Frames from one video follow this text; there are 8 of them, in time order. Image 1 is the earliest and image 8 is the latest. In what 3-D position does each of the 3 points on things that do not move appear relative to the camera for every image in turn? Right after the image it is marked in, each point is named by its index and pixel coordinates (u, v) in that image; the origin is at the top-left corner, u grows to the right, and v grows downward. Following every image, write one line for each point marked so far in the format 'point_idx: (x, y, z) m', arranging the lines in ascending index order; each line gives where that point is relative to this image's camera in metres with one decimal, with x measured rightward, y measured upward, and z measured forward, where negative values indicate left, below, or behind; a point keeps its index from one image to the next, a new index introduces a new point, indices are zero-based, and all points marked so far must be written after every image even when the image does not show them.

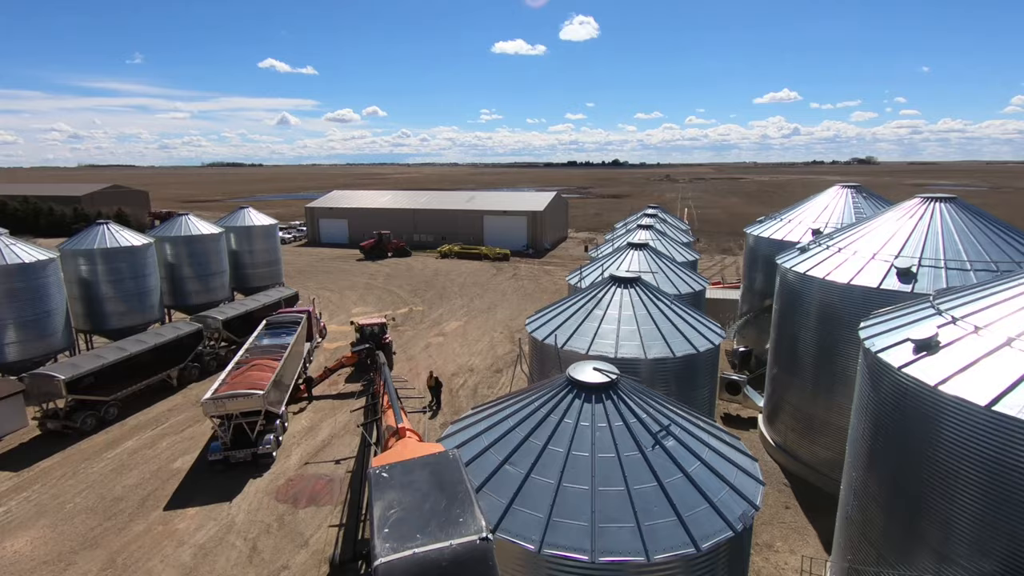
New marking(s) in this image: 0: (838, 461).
0: (+9.3, -4.9, +15.4) m
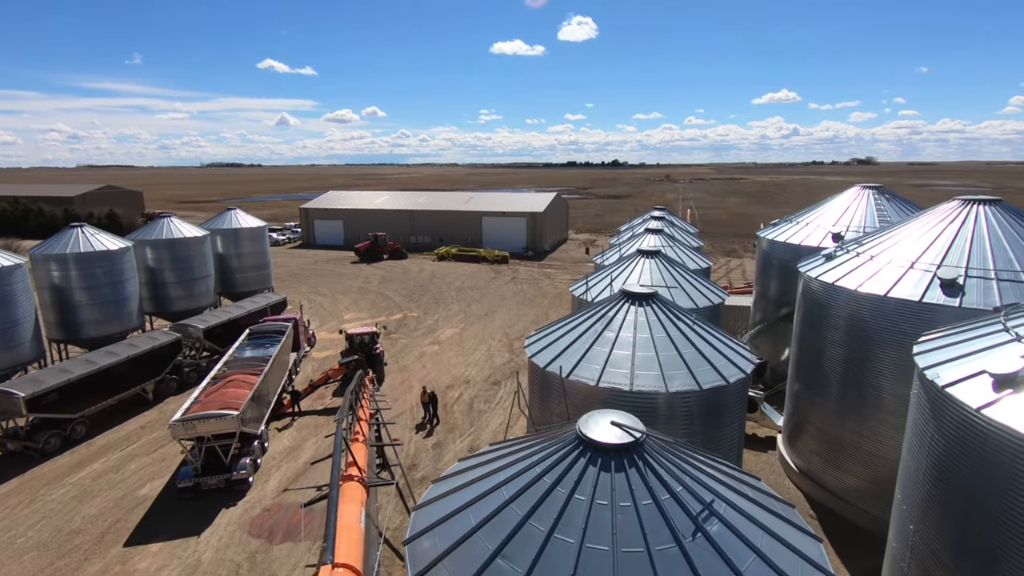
0: (+9.2, -5.2, +14.0) m
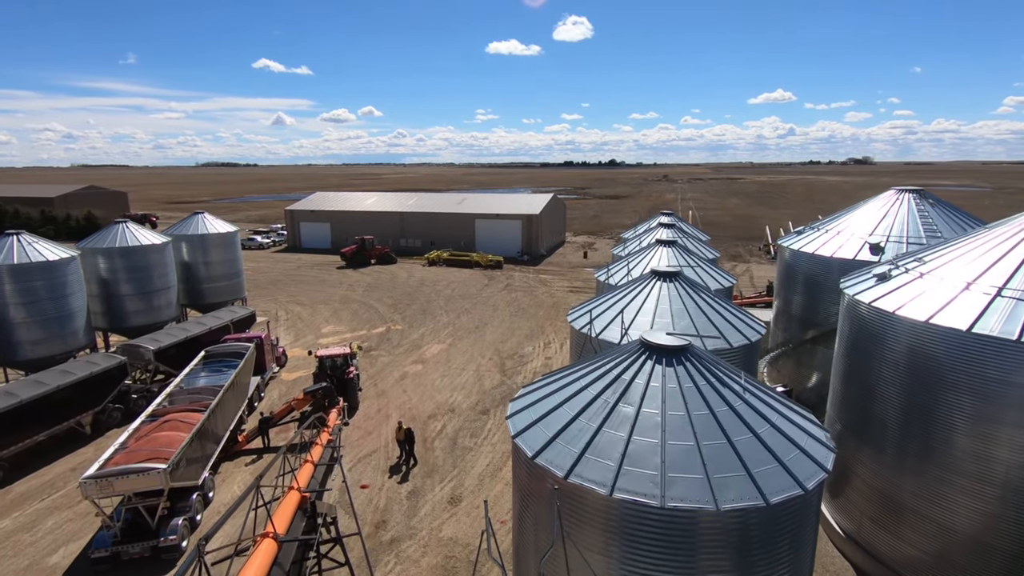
0: (+8.9, -5.8, +11.5) m
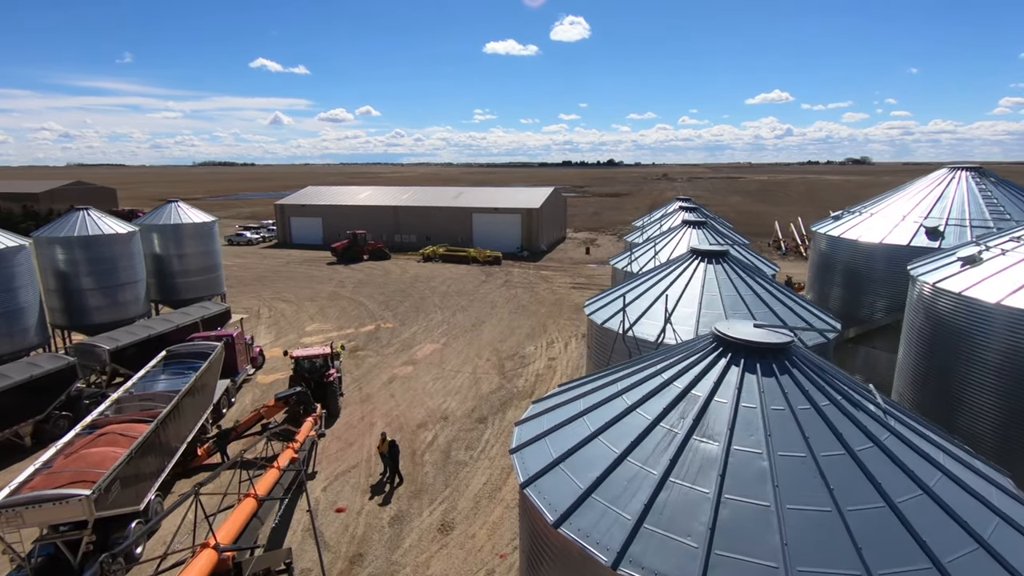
0: (+8.9, -5.6, +9.2) m
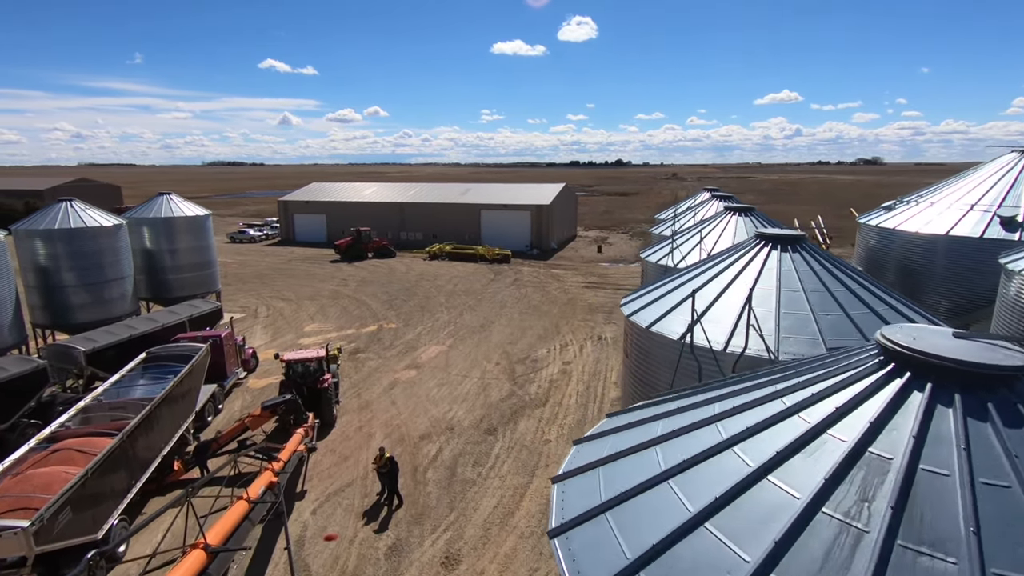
0: (+9.2, -5.5, +7.4) m
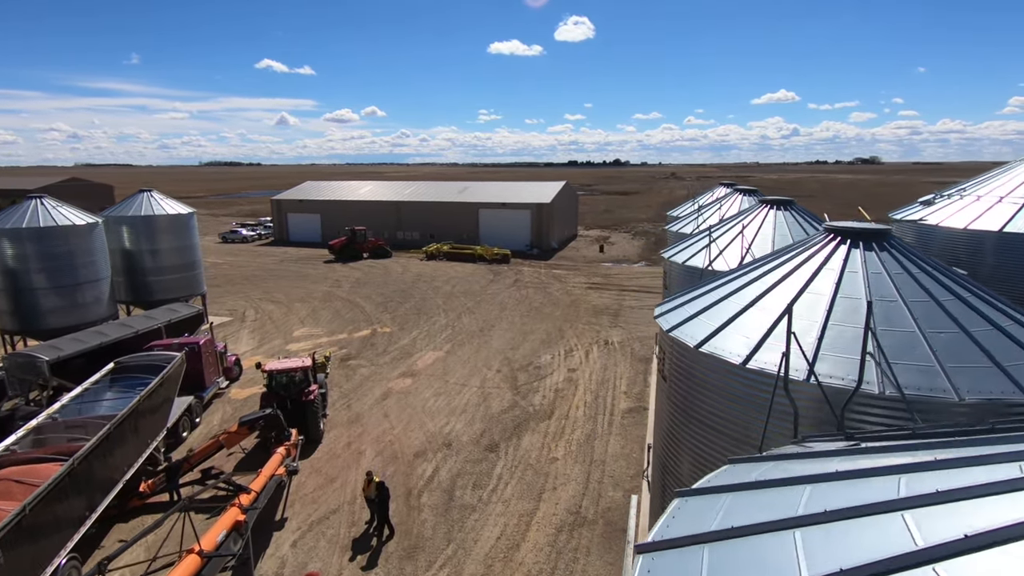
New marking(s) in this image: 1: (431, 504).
0: (+9.3, -5.6, +6.0) m
1: (-1.8, -4.9, +12.3) m
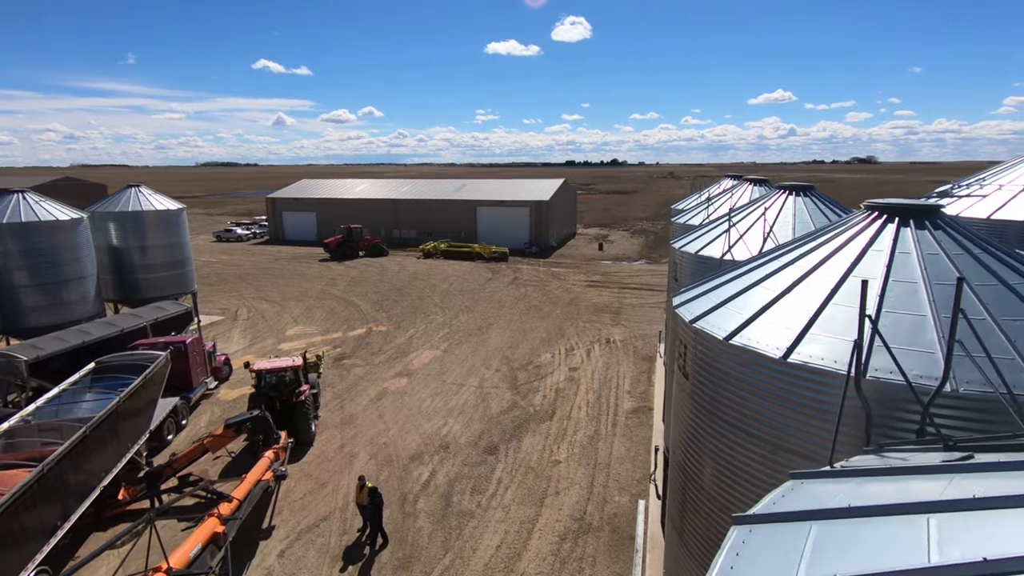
0: (+9.4, -5.4, +5.4) m
1: (-1.8, -4.8, +11.6) m
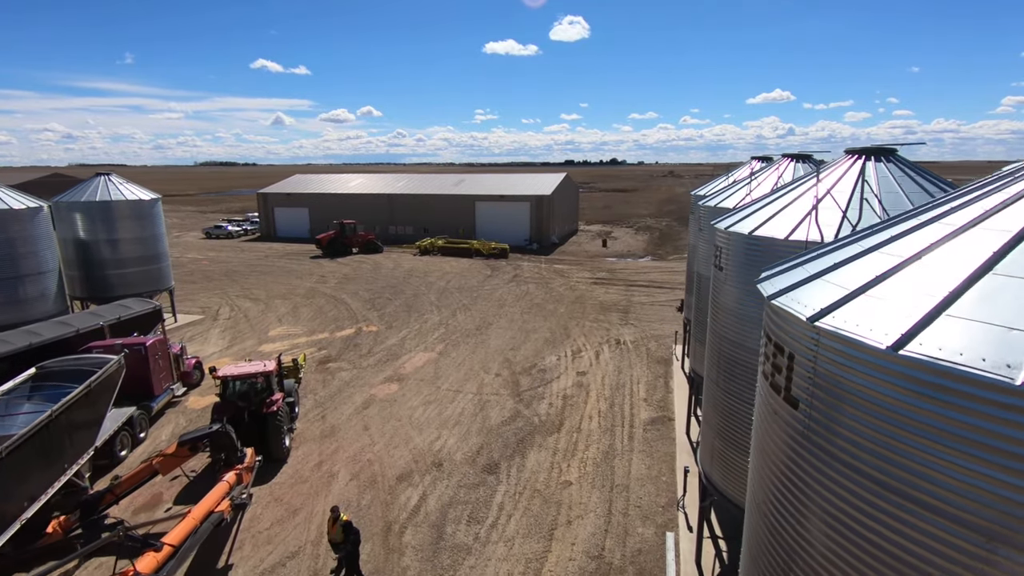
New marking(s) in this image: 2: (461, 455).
0: (+9.5, -5.3, +3.6) m
1: (-1.7, -4.7, +9.8) m
2: (-1.2, -3.9, +12.8) m
